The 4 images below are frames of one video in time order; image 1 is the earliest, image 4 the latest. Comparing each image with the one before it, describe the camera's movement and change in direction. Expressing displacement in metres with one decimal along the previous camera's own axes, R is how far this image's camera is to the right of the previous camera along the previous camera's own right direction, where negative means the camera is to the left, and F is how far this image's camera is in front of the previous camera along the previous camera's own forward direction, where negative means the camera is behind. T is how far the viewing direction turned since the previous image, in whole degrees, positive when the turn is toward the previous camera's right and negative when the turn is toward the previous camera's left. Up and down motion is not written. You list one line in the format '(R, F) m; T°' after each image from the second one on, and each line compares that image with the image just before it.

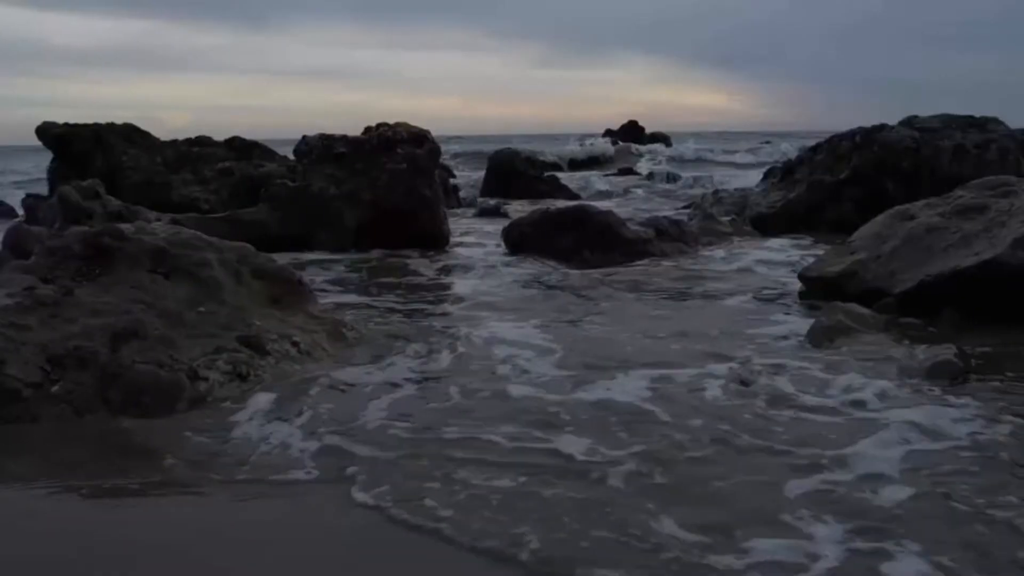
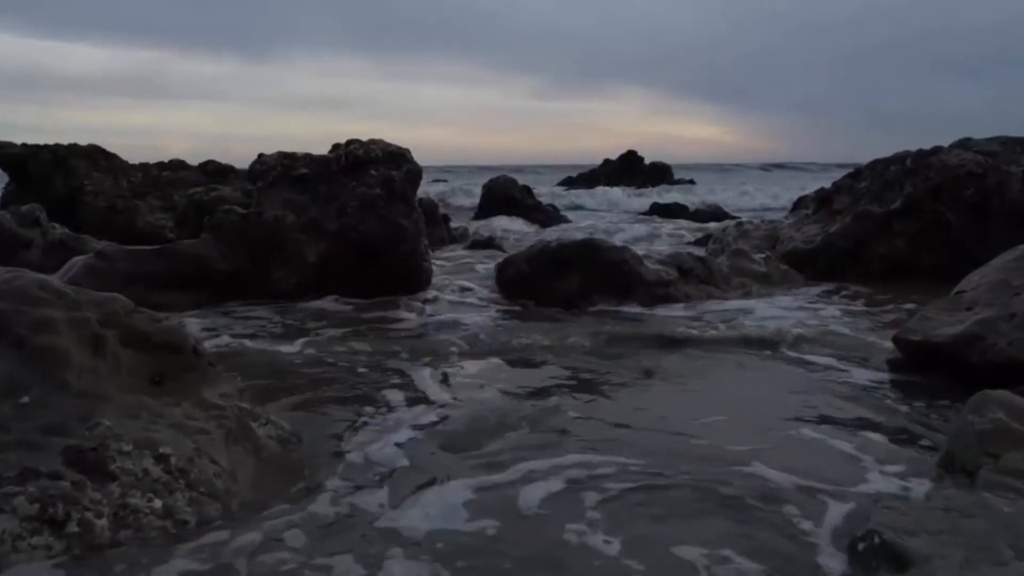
(0.0, +1.9) m; 0°
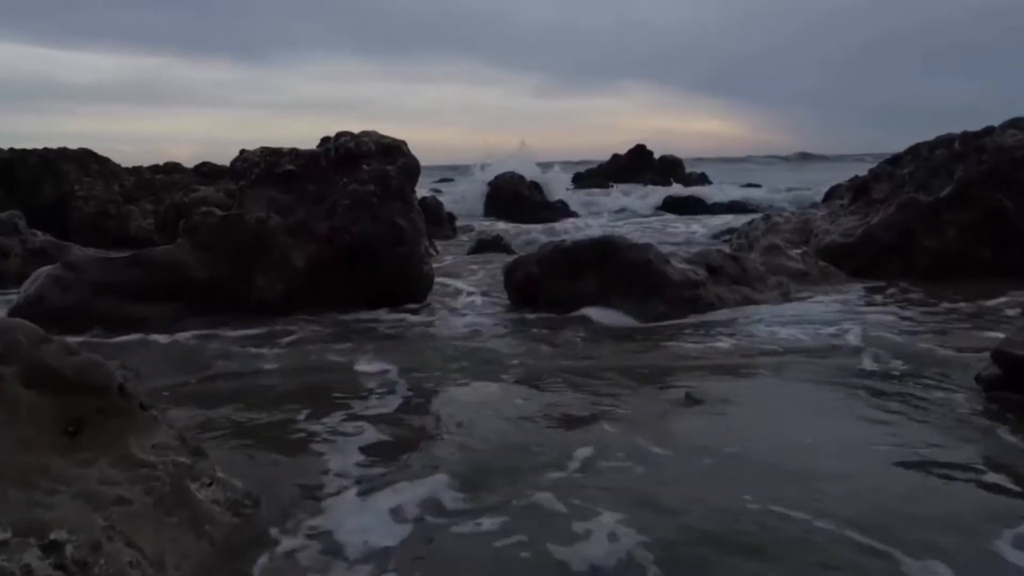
(0.0, +0.9) m; -1°
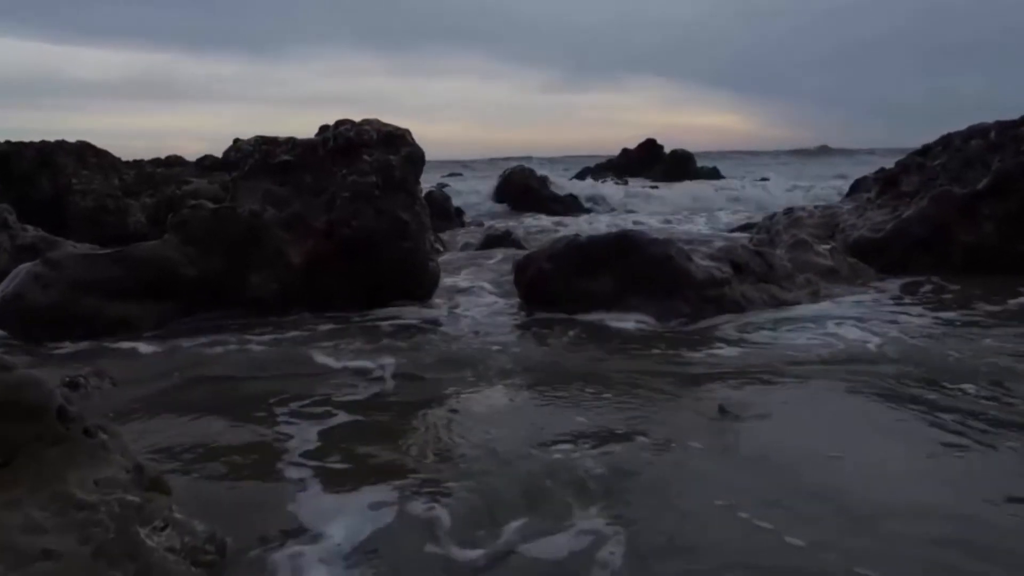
(0.0, +0.5) m; 0°
